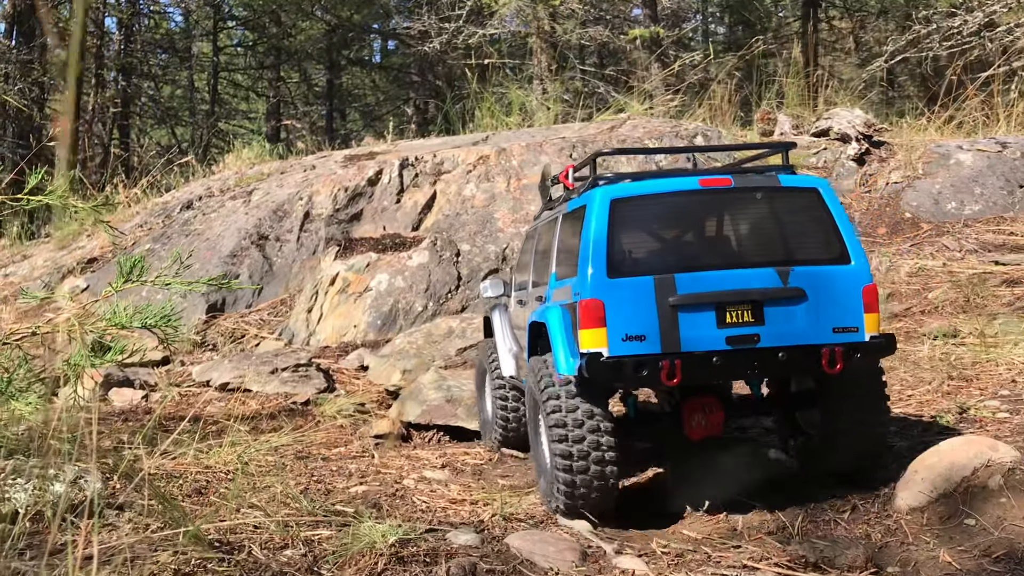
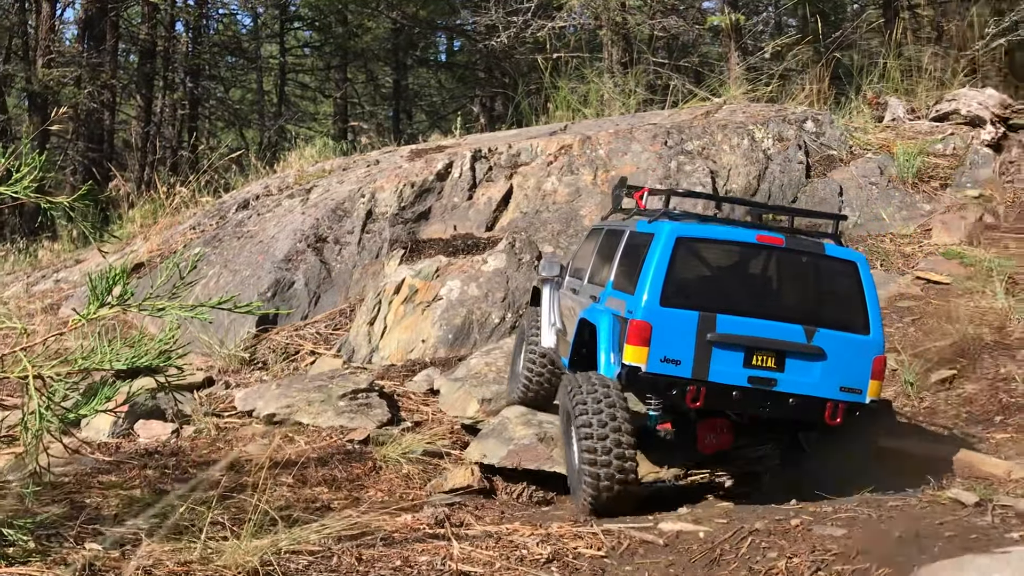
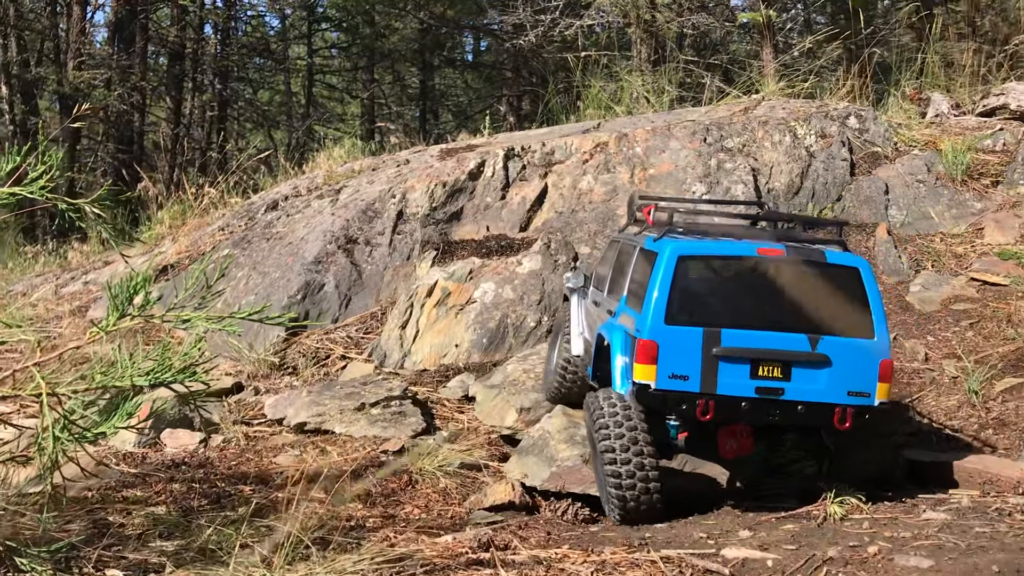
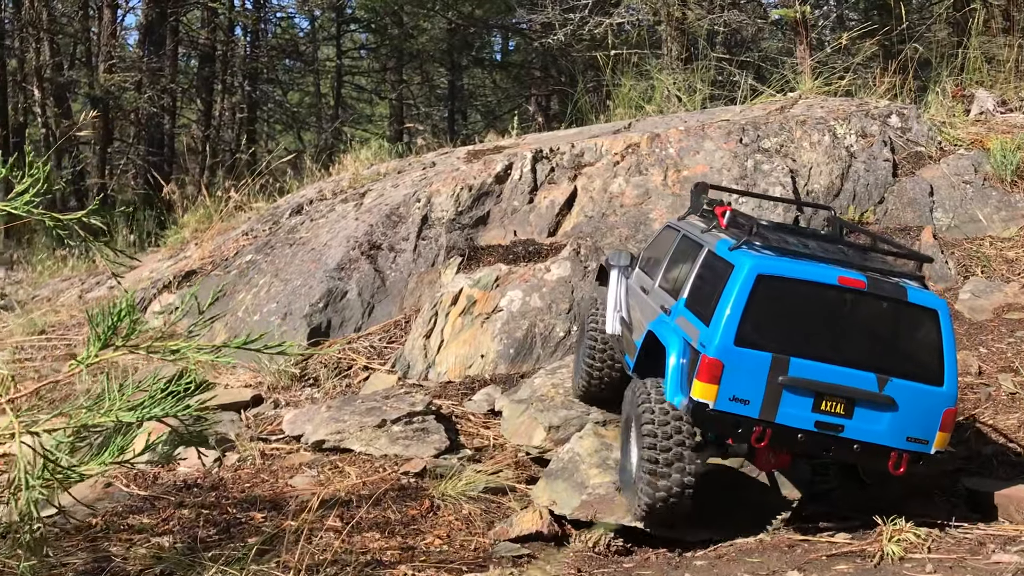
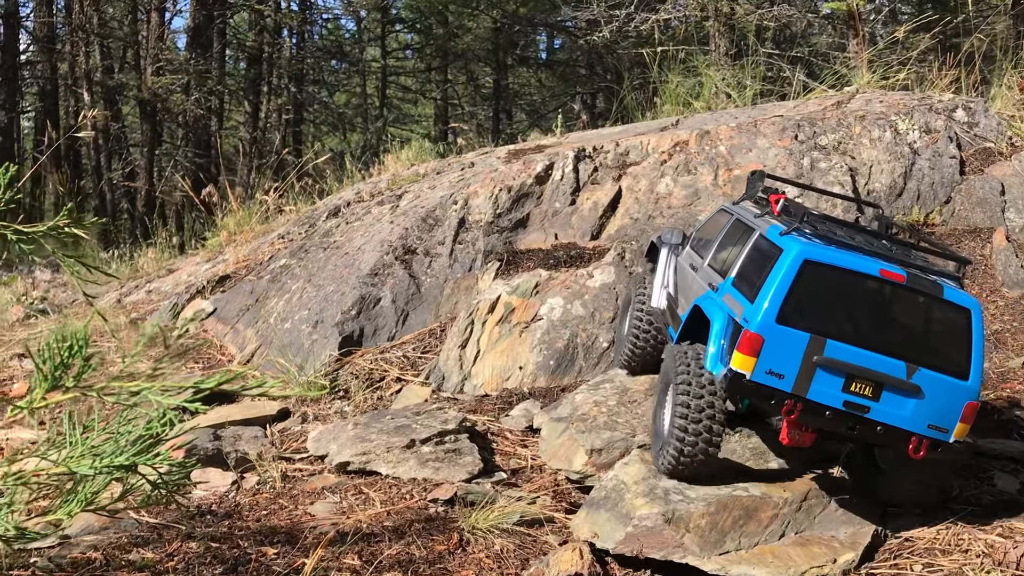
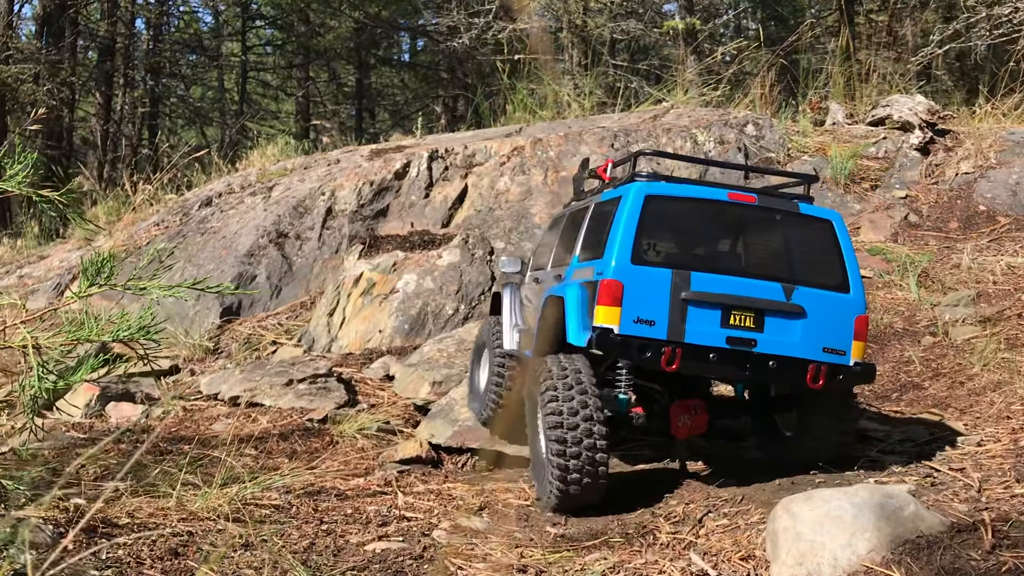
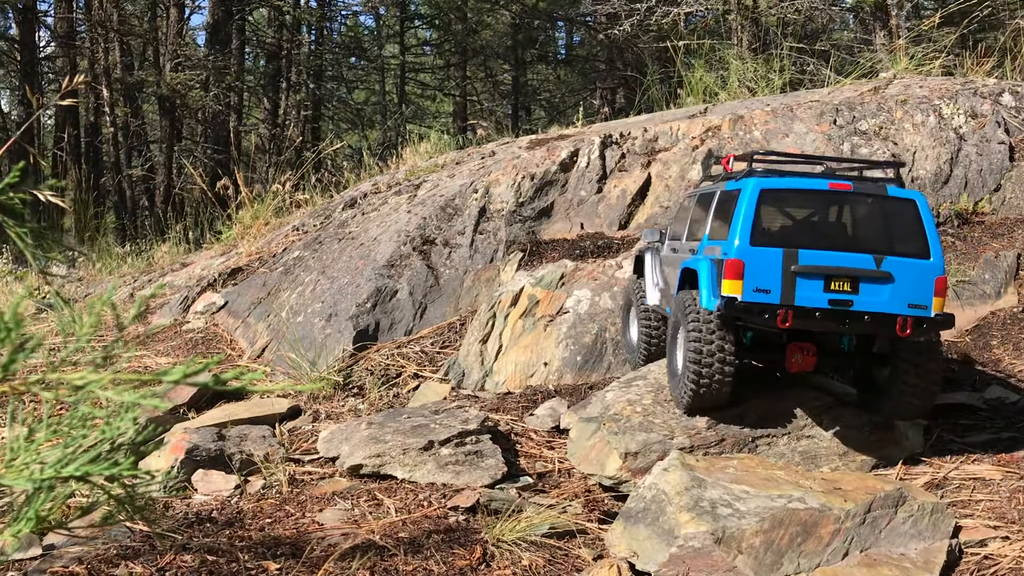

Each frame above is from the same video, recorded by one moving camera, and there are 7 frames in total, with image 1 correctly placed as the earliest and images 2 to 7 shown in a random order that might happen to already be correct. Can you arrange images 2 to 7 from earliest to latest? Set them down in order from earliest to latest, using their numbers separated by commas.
6, 2, 3, 4, 5, 7
